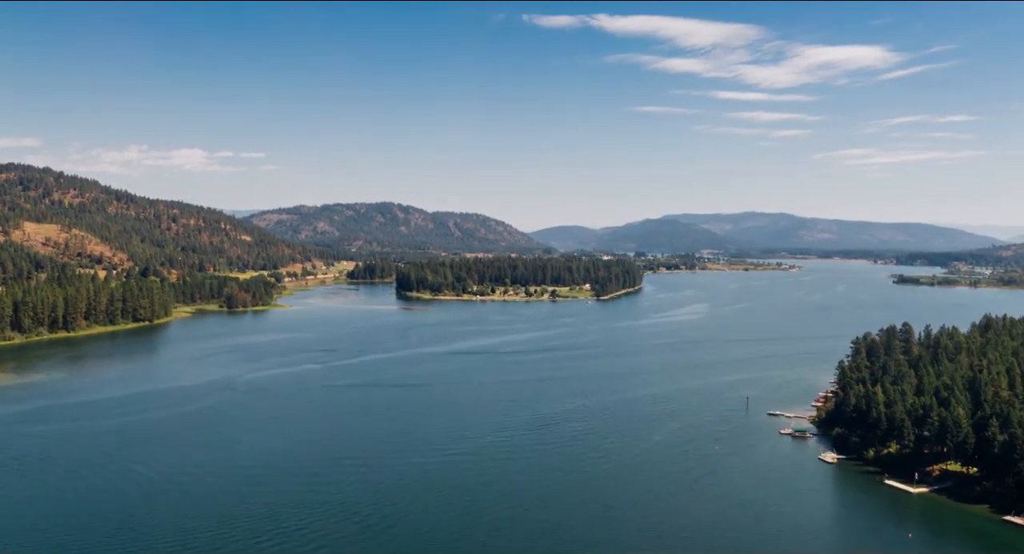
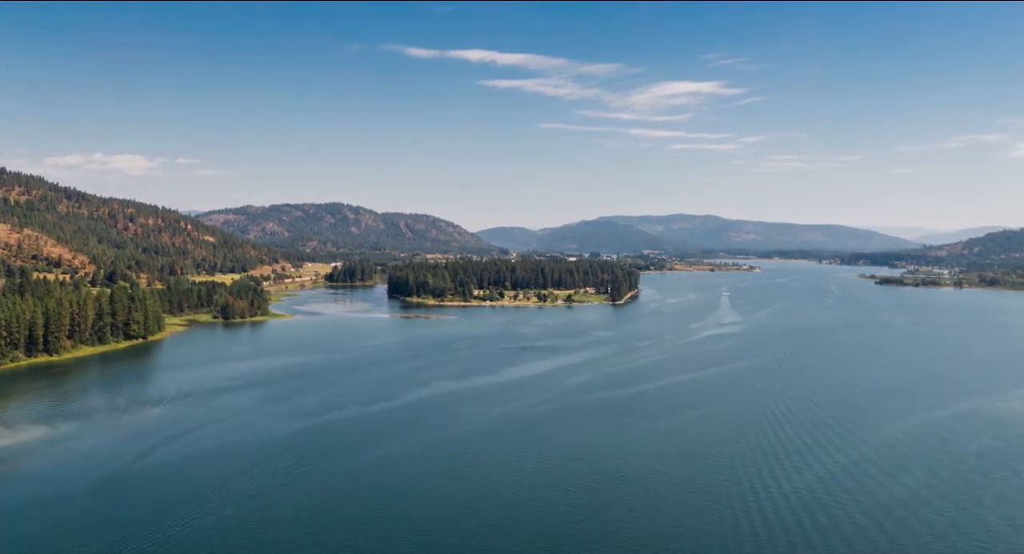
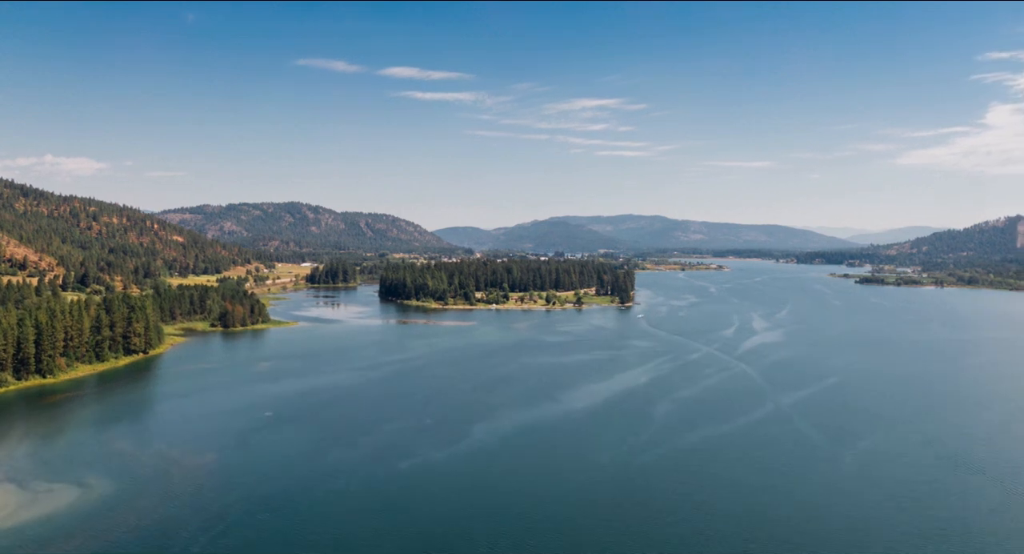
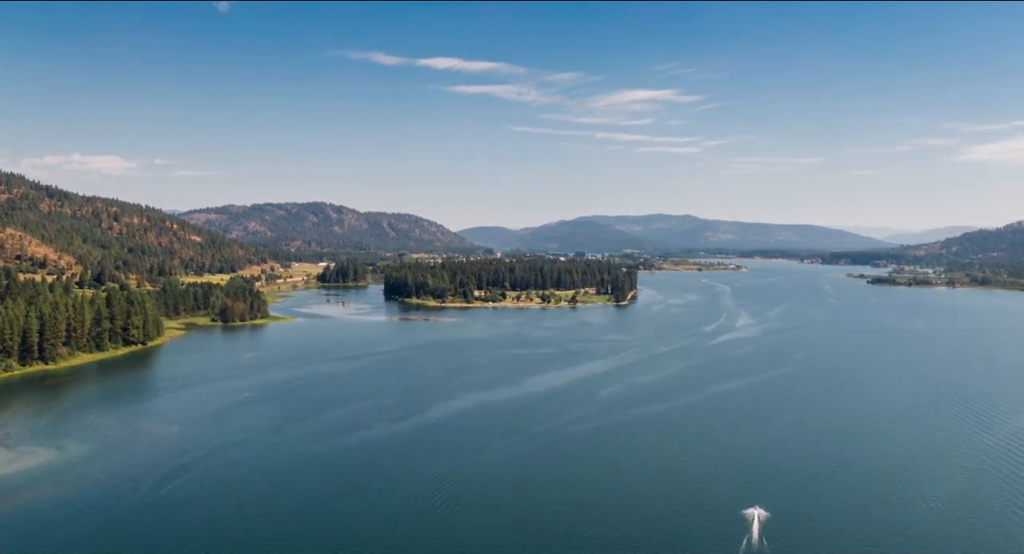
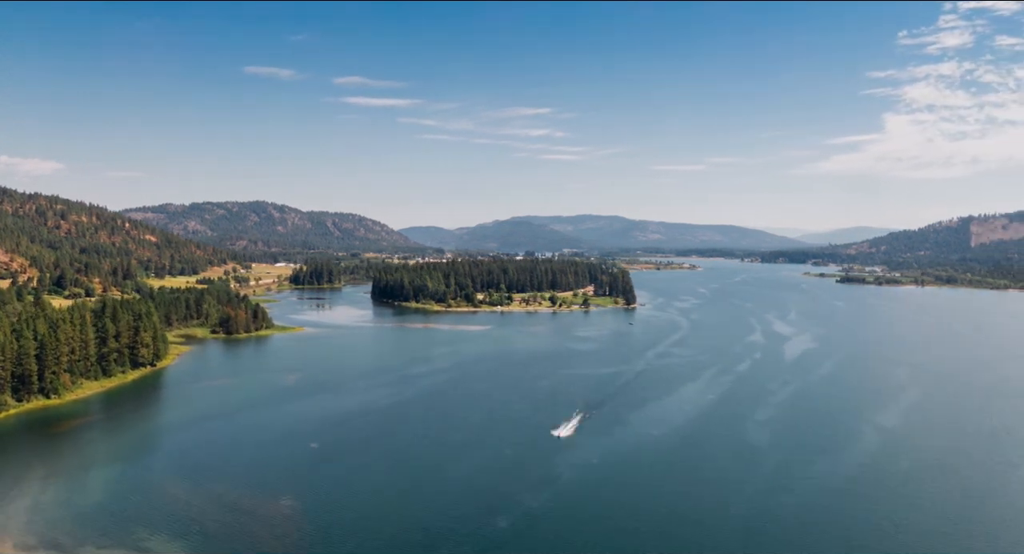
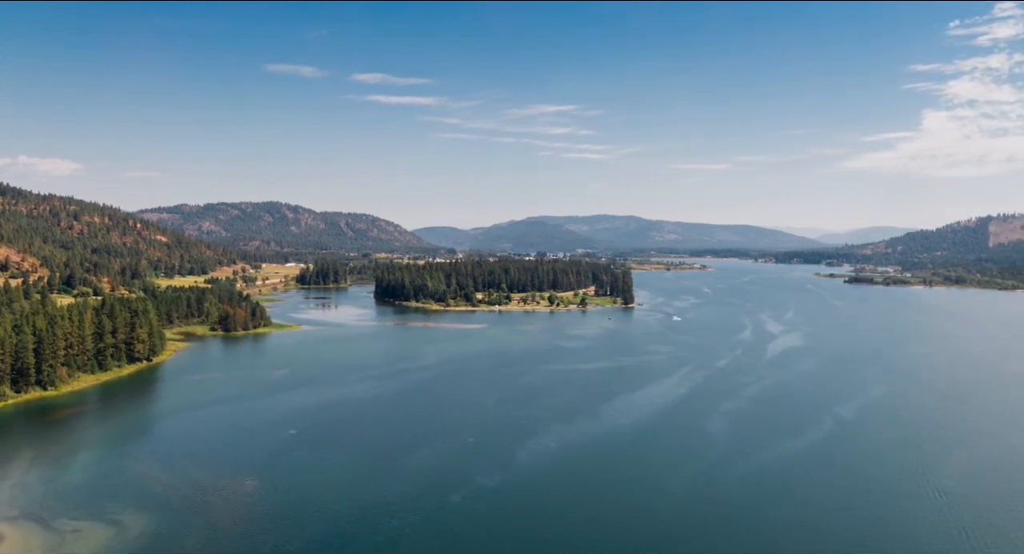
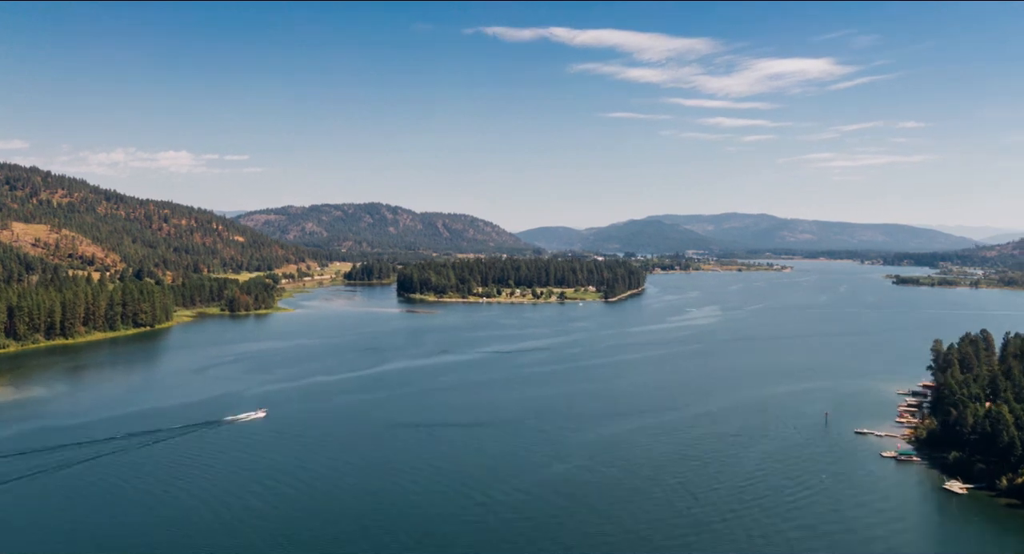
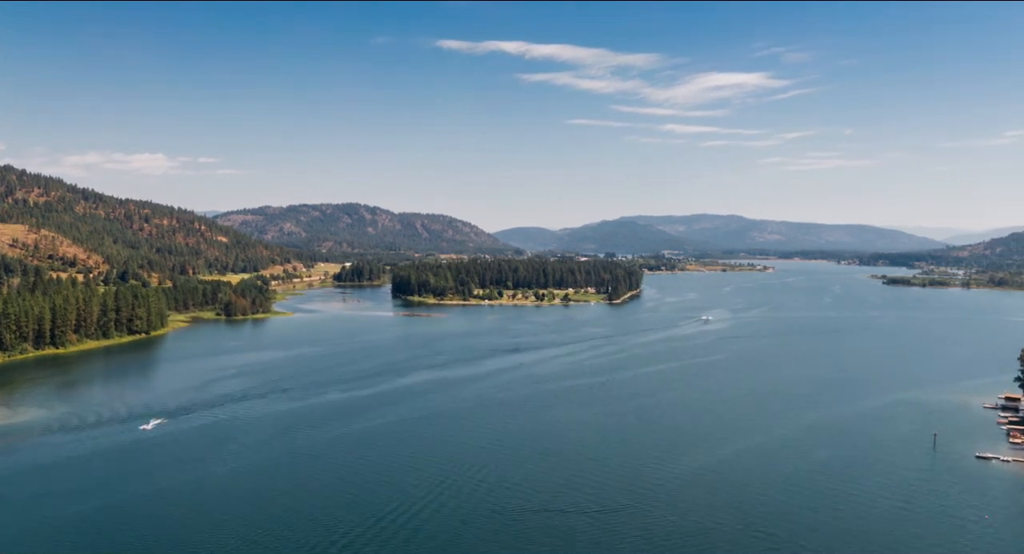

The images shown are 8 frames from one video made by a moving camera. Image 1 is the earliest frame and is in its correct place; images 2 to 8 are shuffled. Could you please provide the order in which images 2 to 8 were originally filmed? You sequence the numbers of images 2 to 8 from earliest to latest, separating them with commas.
7, 8, 2, 4, 3, 6, 5
